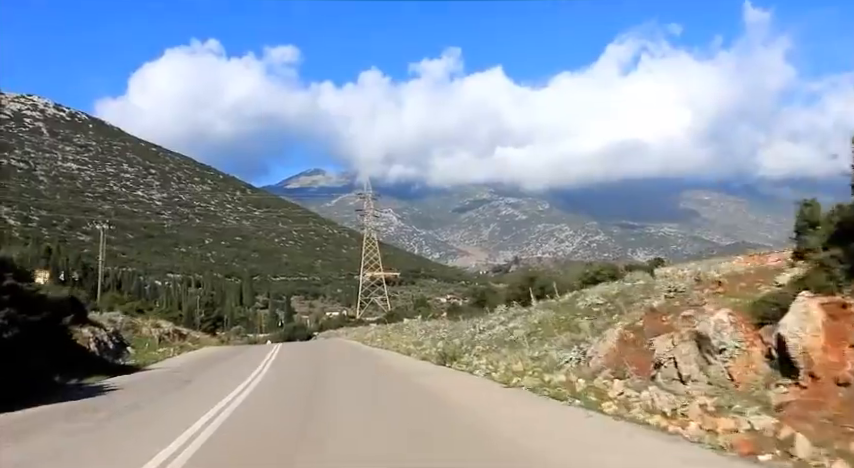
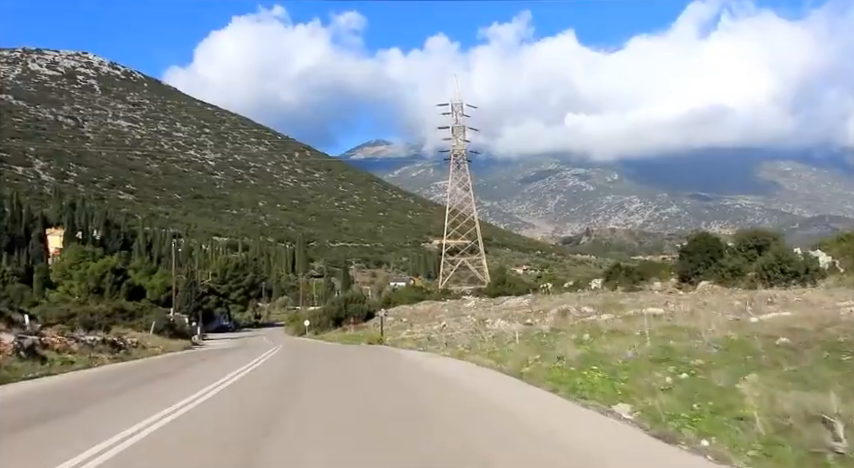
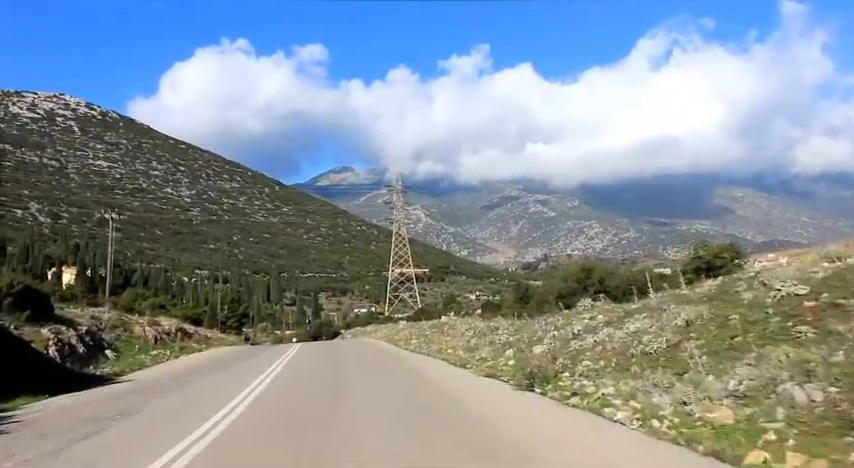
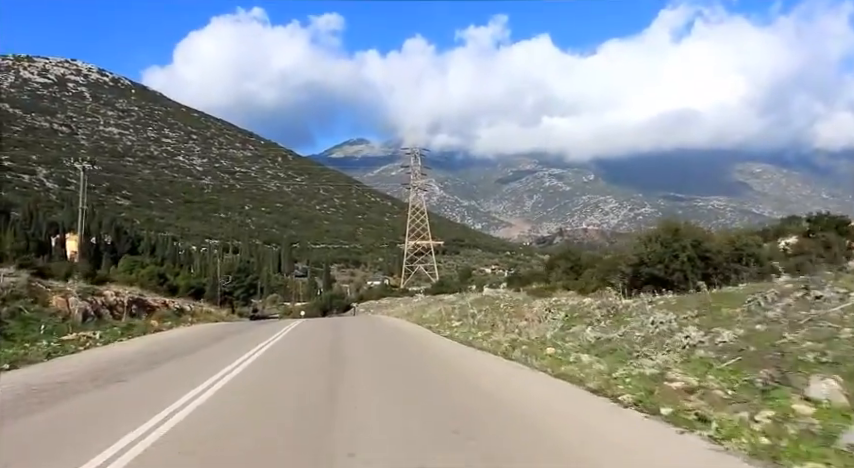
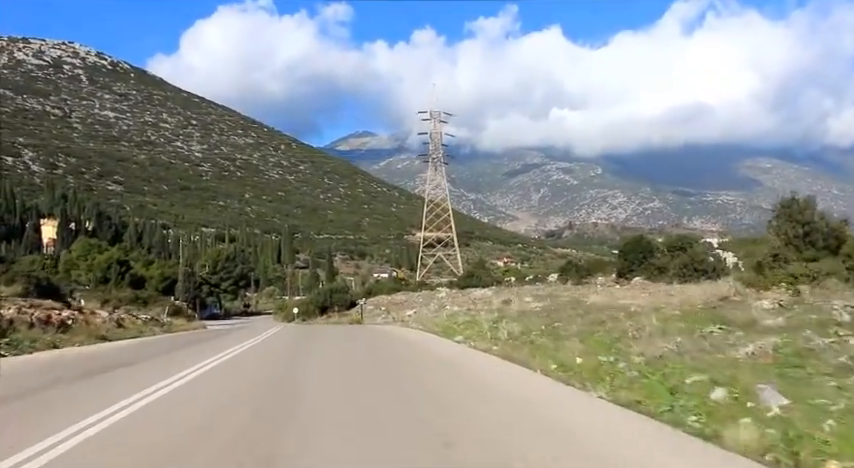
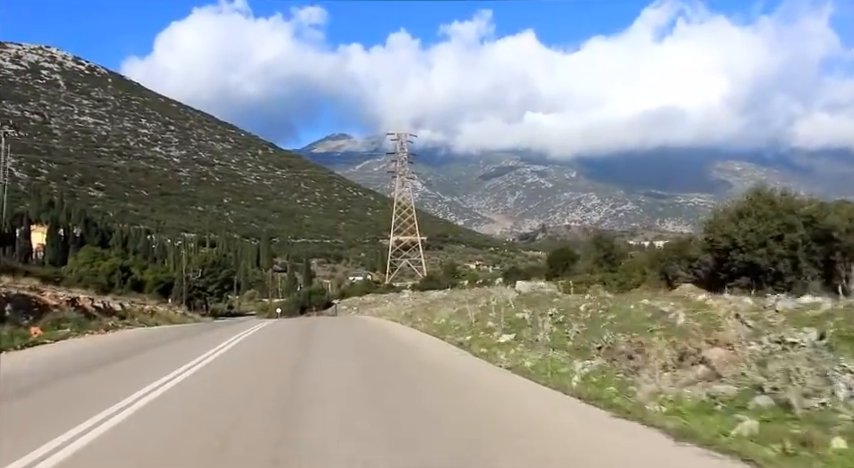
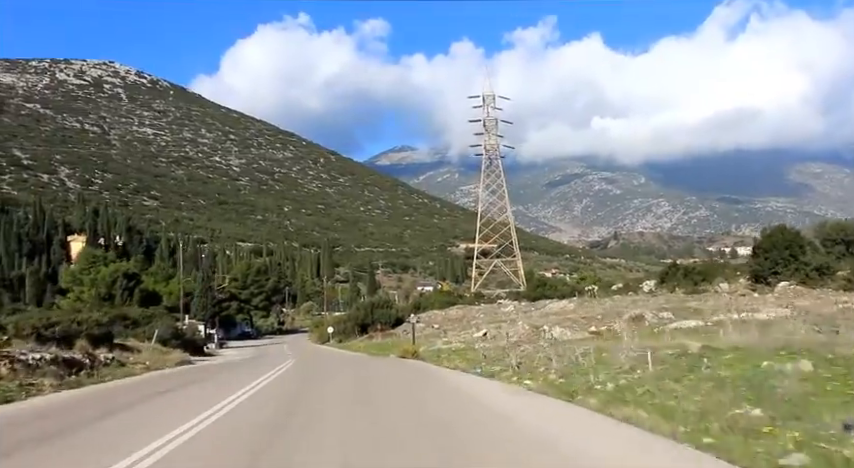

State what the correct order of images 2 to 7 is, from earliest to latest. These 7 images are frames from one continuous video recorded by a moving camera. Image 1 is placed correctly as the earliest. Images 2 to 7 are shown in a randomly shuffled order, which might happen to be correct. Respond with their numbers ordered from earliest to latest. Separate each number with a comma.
3, 4, 6, 5, 2, 7
